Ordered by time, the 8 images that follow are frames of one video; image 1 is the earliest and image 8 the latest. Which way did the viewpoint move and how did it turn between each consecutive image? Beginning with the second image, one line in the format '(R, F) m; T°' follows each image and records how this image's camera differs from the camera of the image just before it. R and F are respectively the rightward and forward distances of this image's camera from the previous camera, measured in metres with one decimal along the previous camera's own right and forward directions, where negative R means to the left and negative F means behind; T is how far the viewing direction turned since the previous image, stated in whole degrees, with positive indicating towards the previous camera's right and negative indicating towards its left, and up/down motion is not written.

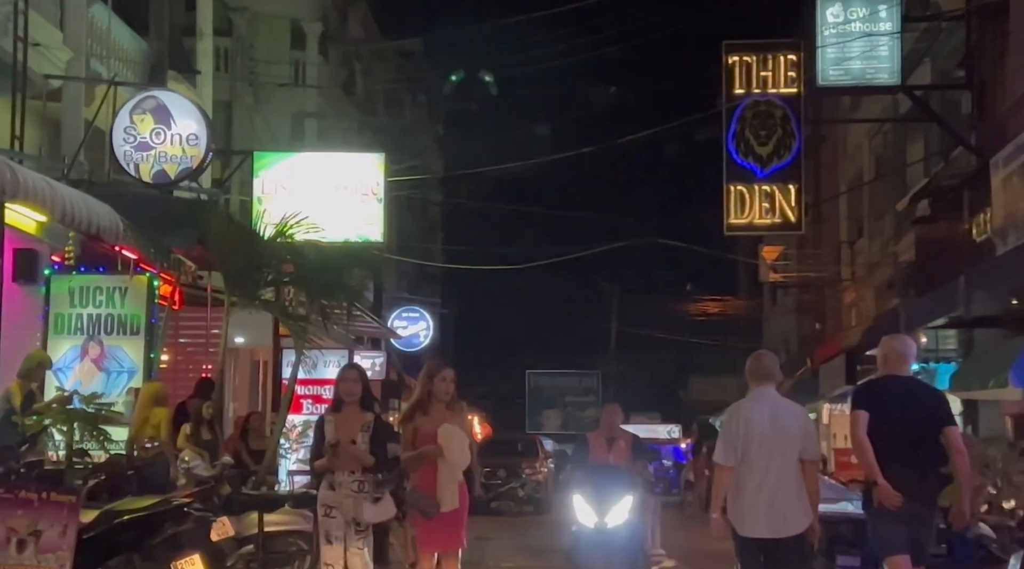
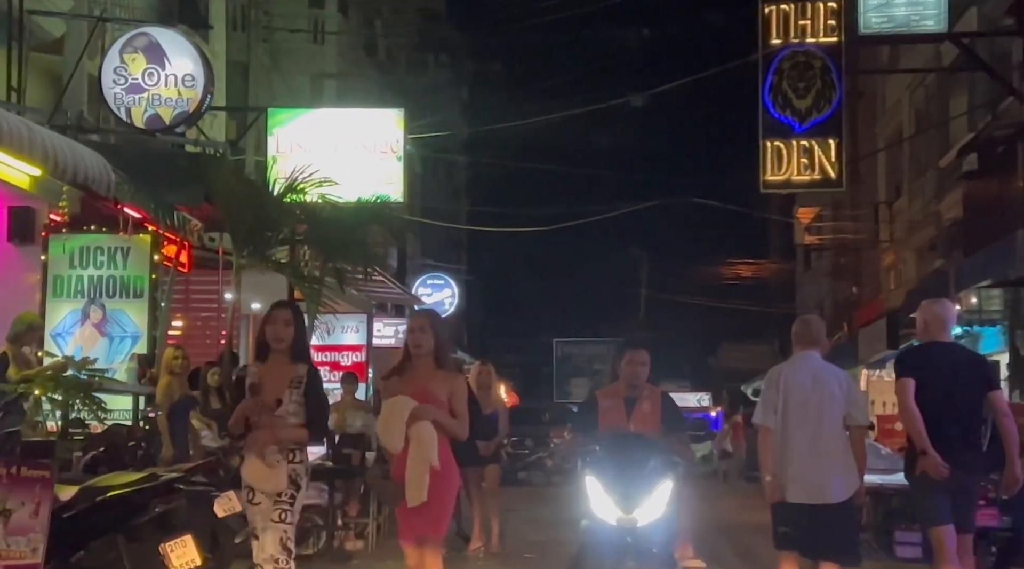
(0.0, +1.0) m; -1°
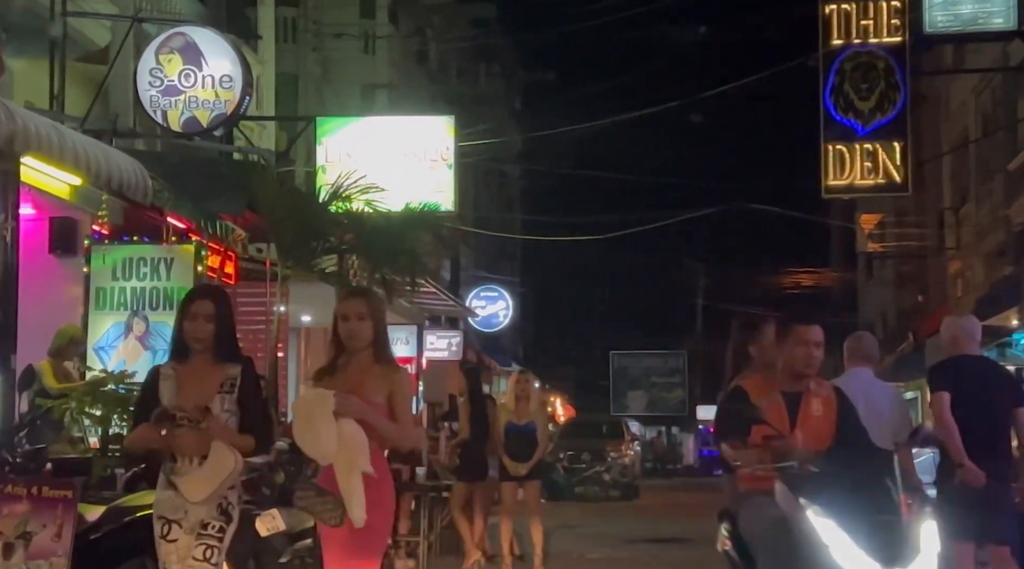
(0.0, +0.5) m; -2°
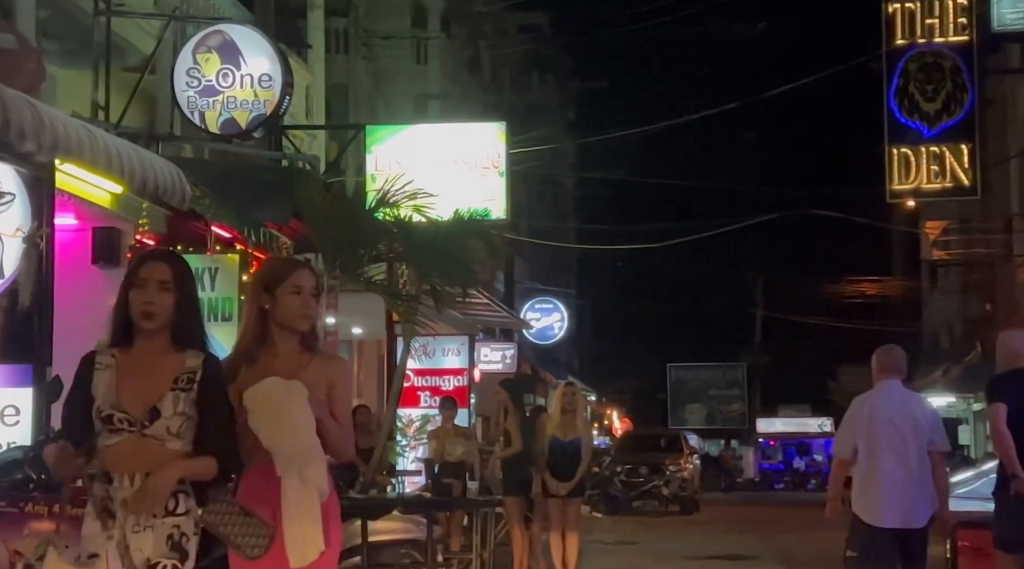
(0.0, +0.5) m; -2°
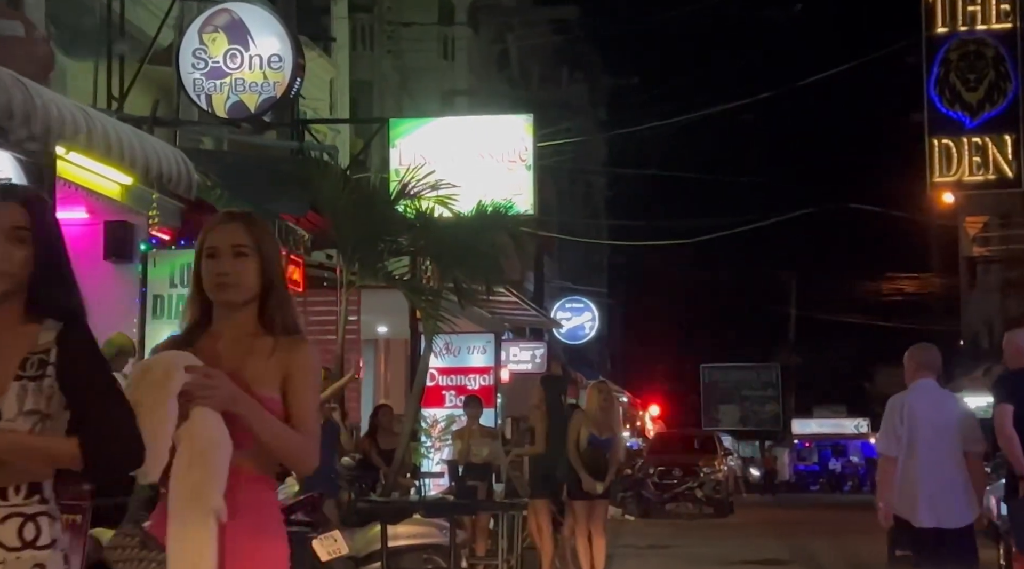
(0.0, +0.5) m; -1°
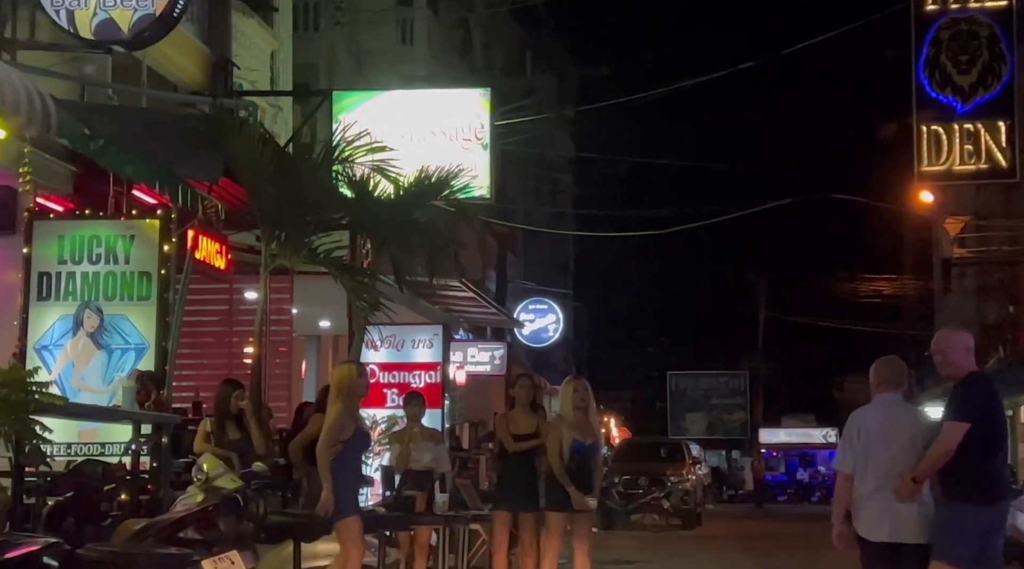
(+0.2, +1.7) m; +1°
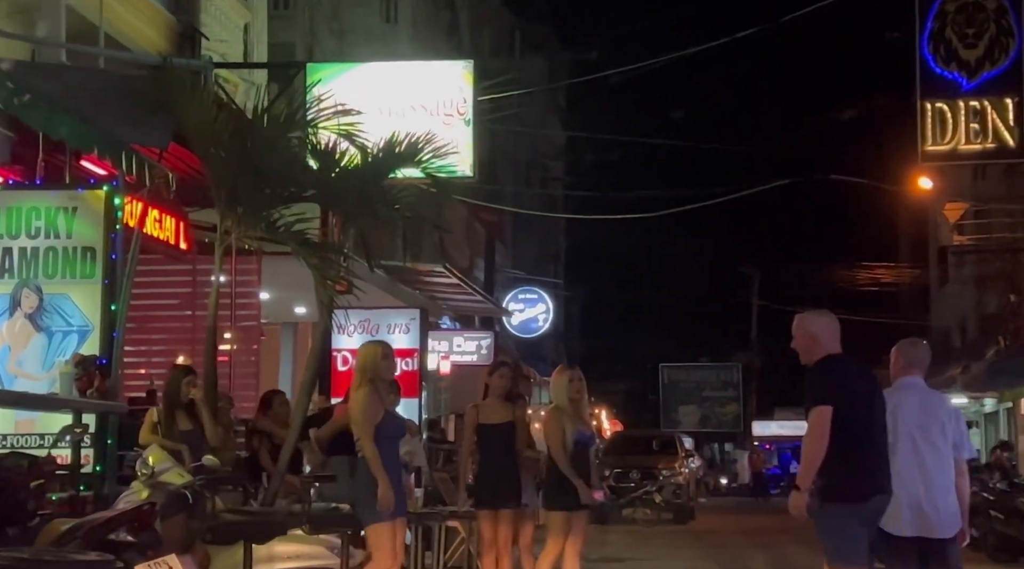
(+0.1, +0.9) m; 0°
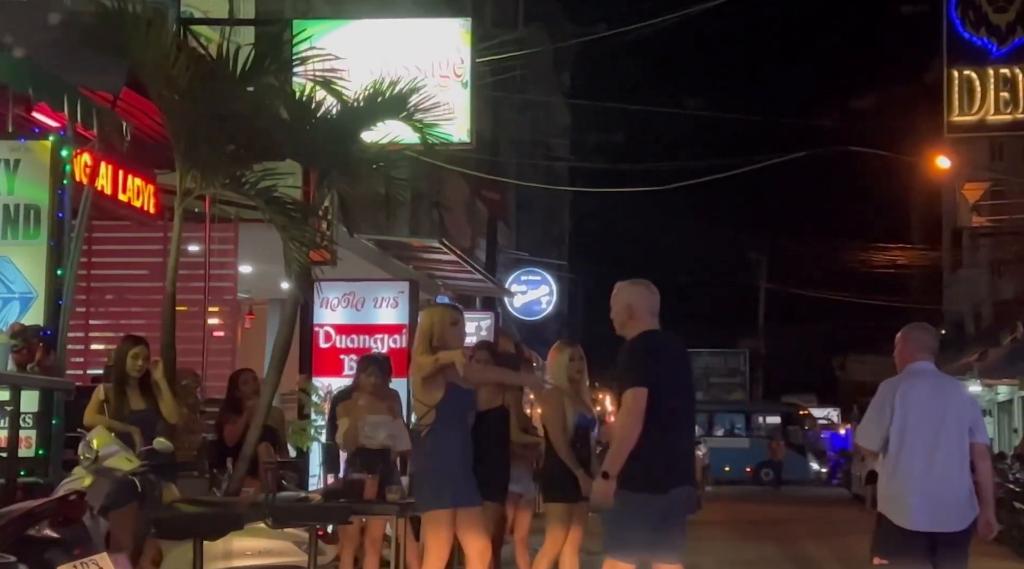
(+0.1, +1.1) m; 0°
